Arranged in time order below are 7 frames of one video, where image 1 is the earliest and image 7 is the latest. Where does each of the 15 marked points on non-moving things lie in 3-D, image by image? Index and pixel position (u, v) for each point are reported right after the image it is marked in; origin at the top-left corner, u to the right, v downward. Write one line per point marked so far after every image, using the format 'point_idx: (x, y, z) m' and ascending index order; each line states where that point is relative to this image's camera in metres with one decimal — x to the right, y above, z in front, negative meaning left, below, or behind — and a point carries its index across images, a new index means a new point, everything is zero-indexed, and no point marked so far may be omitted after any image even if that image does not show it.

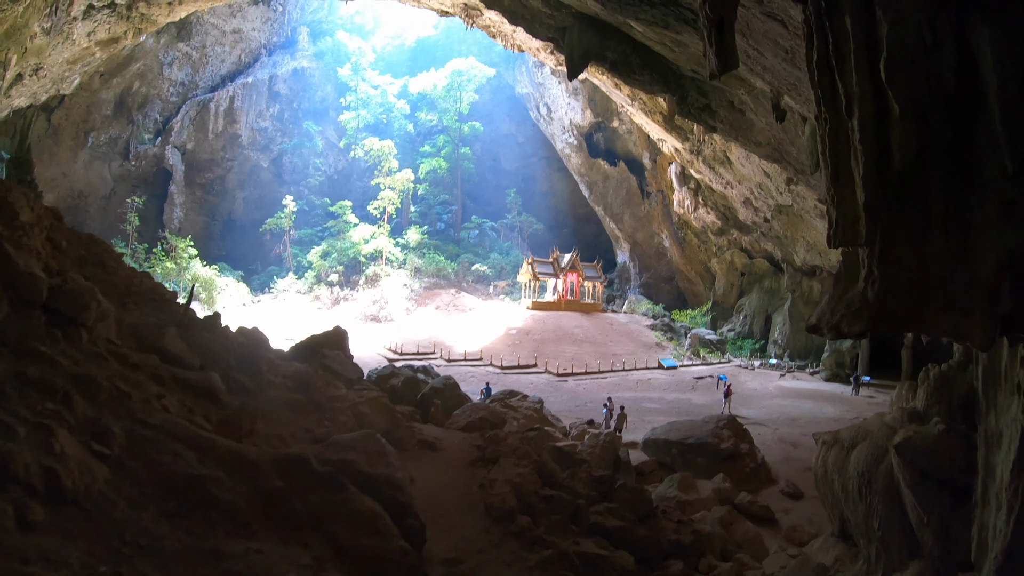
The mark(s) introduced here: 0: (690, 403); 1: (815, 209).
0: (+3.6, -2.3, +12.0) m
1: (+7.1, +1.8, +14.1) m
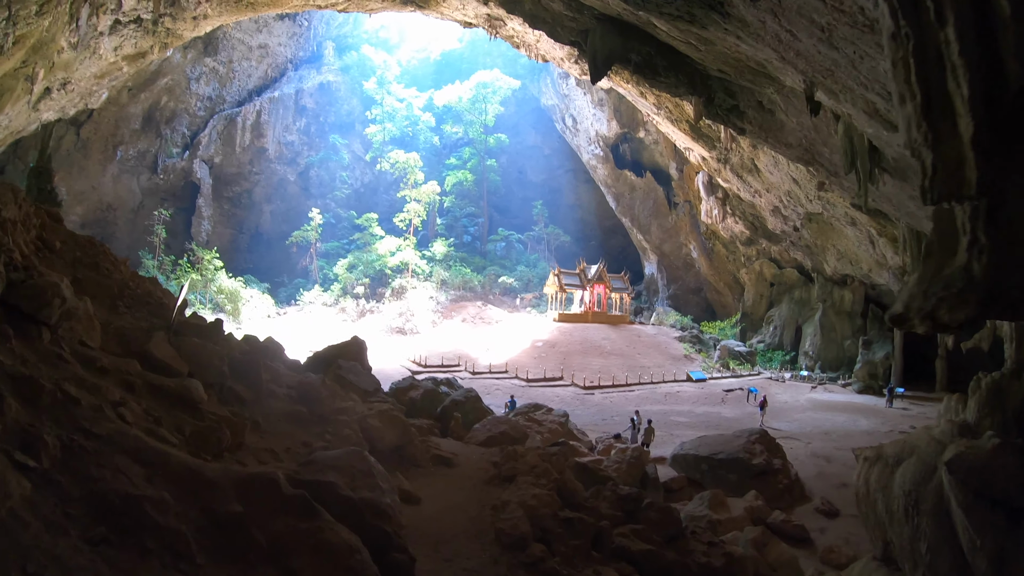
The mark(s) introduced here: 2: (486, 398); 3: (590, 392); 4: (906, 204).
0: (+4.1, -2.5, +11.6) m
1: (+7.6, +1.6, +13.7) m
2: (-0.5, -2.4, +12.5) m
3: (+1.9, -2.4, +13.6) m
4: (+4.6, +1.0, +7.0) m
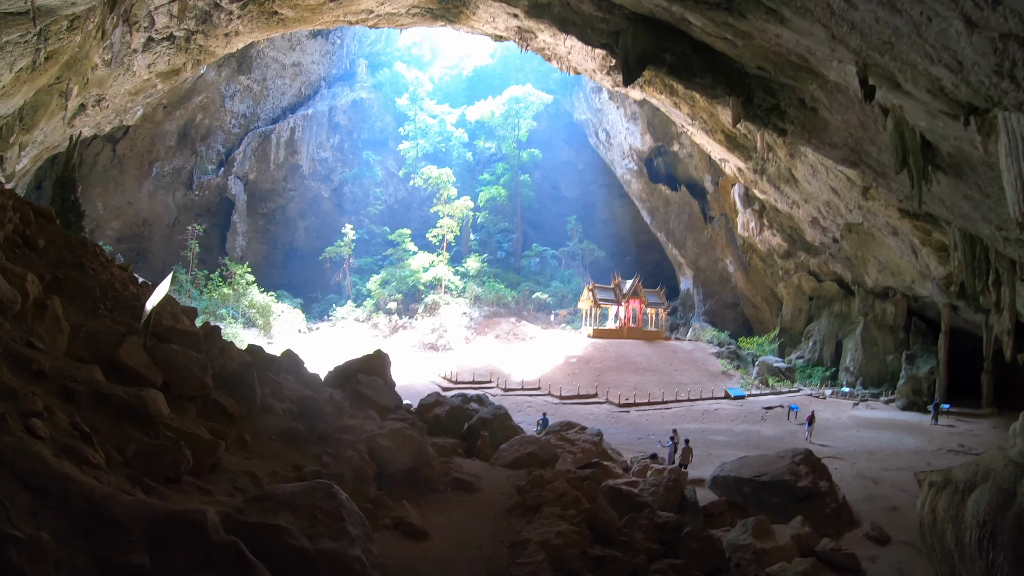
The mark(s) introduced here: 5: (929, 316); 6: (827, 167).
0: (+4.6, -2.7, +11.0) m
1: (+8.2, +1.3, +13.1) m
2: (+0.1, -2.7, +12.2) m
3: (+2.5, -2.7, +13.1) m
4: (+4.9, +0.9, +6.5) m
5: (+11.6, -0.8, +16.9) m
6: (+6.4, +2.5, +12.3) m
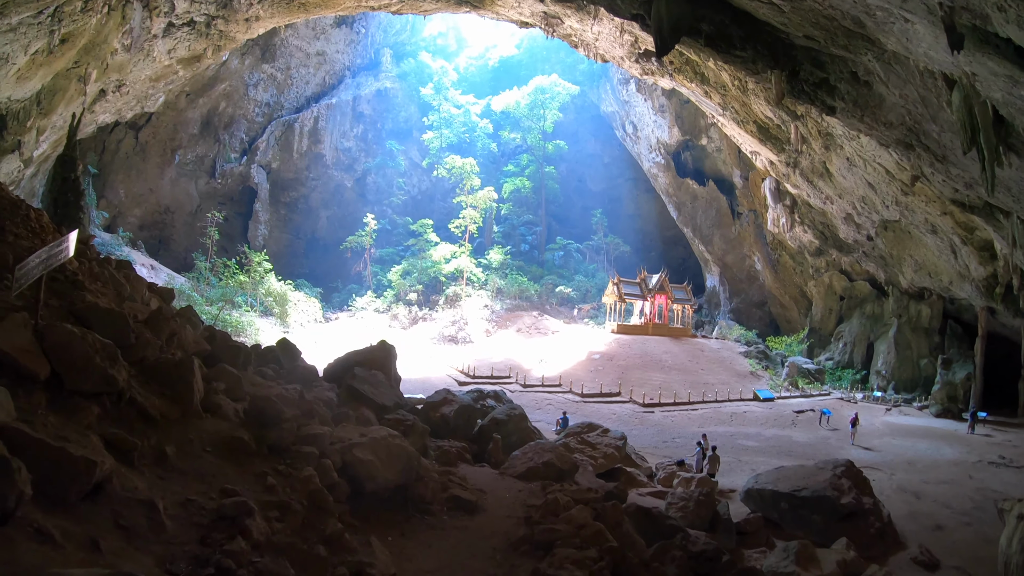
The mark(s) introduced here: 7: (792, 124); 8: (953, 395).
0: (+4.9, -2.7, +10.4) m
1: (+8.7, +1.3, +12.3) m
2: (+0.5, -2.5, +11.7) m
3: (+2.9, -2.6, +12.6) m
4: (+5.1, +0.9, +5.8) m
5: (+12.2, -0.8, +16.0) m
6: (+6.8, +2.5, +11.6) m
7: (+5.8, +3.4, +12.3) m
8: (+10.7, -2.6, +14.4) m
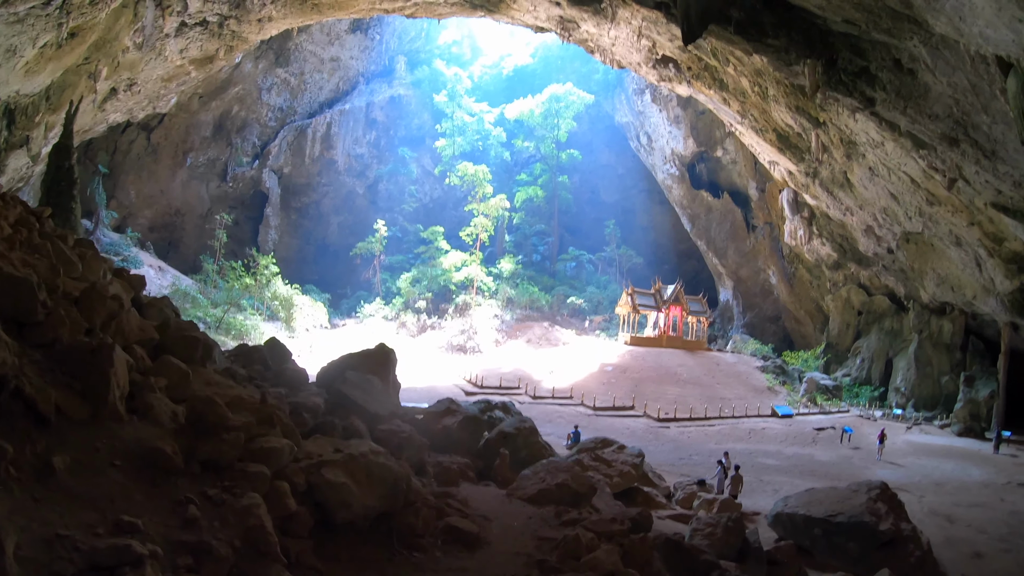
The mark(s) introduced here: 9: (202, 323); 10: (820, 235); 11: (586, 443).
0: (+5.0, -2.9, +9.9) m
1: (+8.9, +1.1, +11.7) m
2: (+0.6, -2.6, +11.3) m
3: (+3.1, -2.8, +12.1) m
4: (+5.2, +0.8, +5.3) m
5: (+12.4, -1.2, +15.3) m
6: (+7.0, +2.3, +11.1) m
7: (+6.0, +3.1, +11.8) m
8: (+10.9, -2.9, +13.8) m
9: (-7.9, -0.9, +15.2) m
10: (+8.9, +1.6, +17.1) m
11: (+0.9, -1.8, +7.0) m
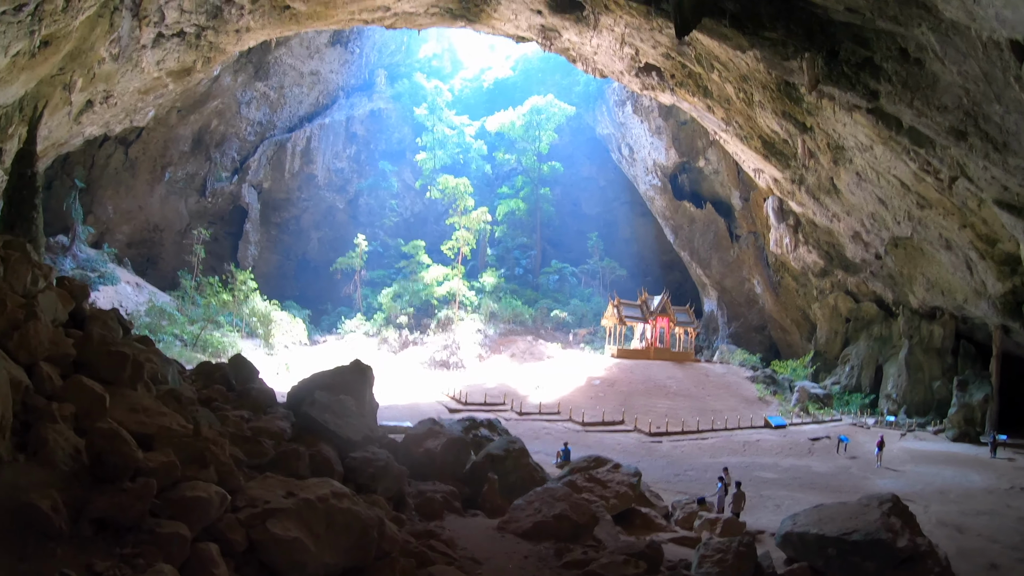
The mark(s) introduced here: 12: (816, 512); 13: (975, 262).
0: (+4.9, -3.0, +9.6) m
1: (+8.6, +1.0, +11.6) m
2: (+0.4, -2.8, +10.9) m
3: (+2.8, -3.0, +11.7) m
4: (+5.1, +0.8, +5.1) m
5: (+12.1, -1.3, +15.3) m
6: (+6.7, +2.2, +11.0) m
7: (+5.7, +3.0, +11.7) m
8: (+10.7, -3.0, +13.6) m
9: (-8.2, -1.3, +14.6) m
10: (+8.5, +1.4, +17.0) m
11: (+0.7, -1.9, +6.7) m
12: (+2.8, -2.1, +5.5) m
13: (+9.3, +0.5, +11.8) m
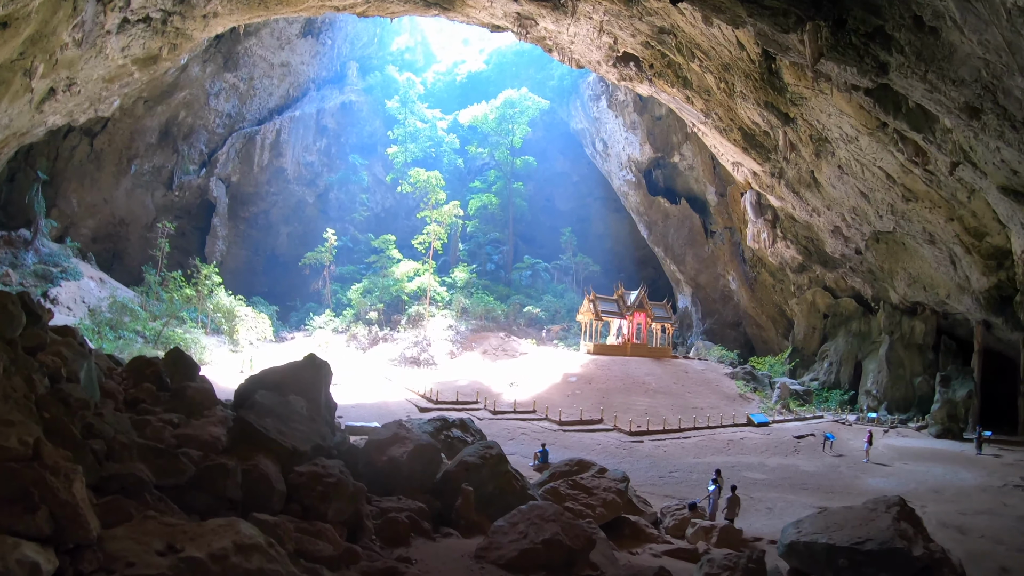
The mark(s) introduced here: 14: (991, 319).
0: (+4.5, -2.9, +9.3) m
1: (+8.2, +1.1, +11.5) m
2: (0.0, -2.7, +10.4) m
3: (+2.4, -2.8, +11.4) m
4: (+5.0, +0.9, +4.8) m
5: (+11.5, -1.2, +15.3) m
6: (+6.4, +2.3, +10.8) m
7: (+5.3, +3.1, +11.4) m
8: (+10.2, -2.9, +13.6) m
9: (-8.7, -1.1, +13.8) m
10: (+7.8, +1.5, +16.9) m
11: (+0.5, -1.8, +6.2) m
12: (+2.6, -2.0, +5.1) m
13: (+8.9, +0.6, +11.7) m
14: (+10.2, -0.6, +12.6) m
